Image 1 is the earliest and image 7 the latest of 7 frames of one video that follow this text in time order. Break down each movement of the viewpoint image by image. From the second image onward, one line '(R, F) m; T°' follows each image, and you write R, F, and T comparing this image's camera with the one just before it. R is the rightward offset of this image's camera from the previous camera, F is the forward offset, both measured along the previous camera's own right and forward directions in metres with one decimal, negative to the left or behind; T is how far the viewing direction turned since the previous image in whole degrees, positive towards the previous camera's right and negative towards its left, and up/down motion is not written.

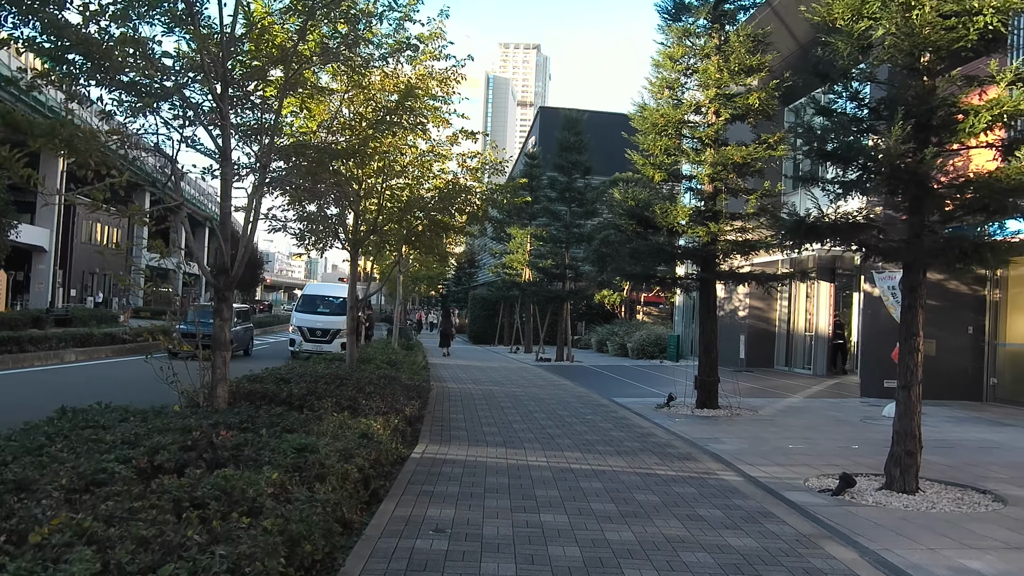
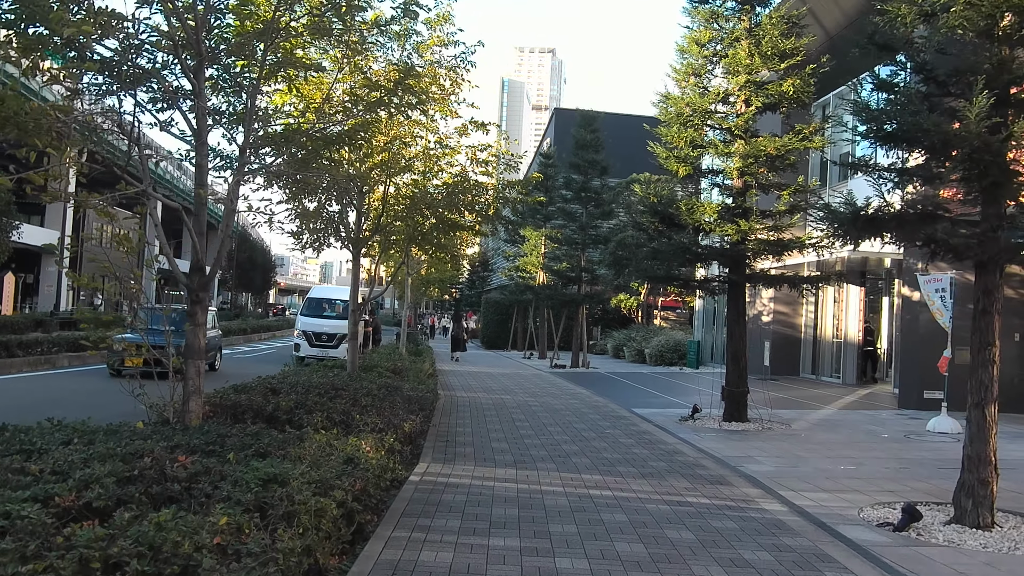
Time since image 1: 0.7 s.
(0.0, +0.8) m; -1°
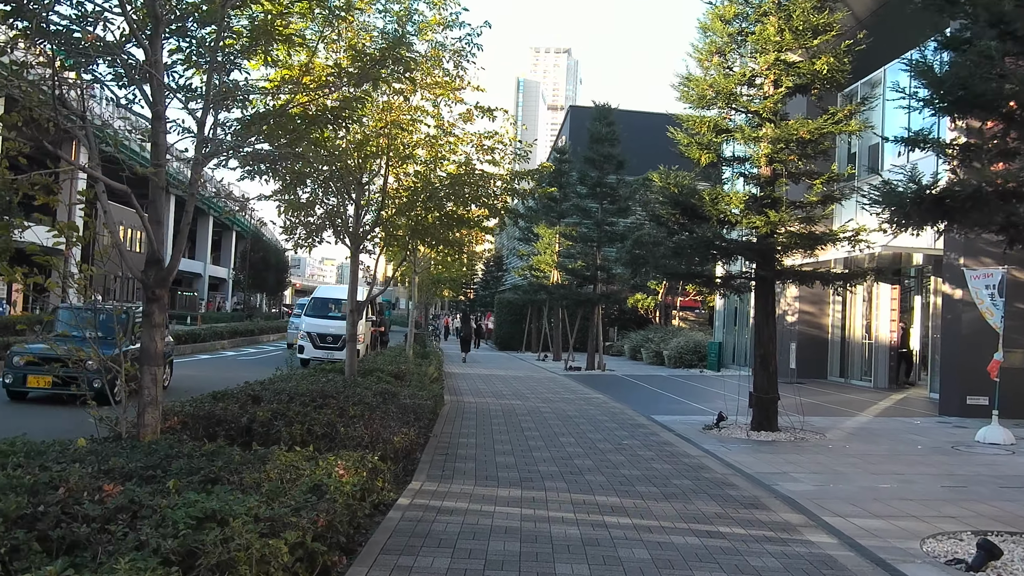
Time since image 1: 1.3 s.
(+0.1, +0.8) m; -1°
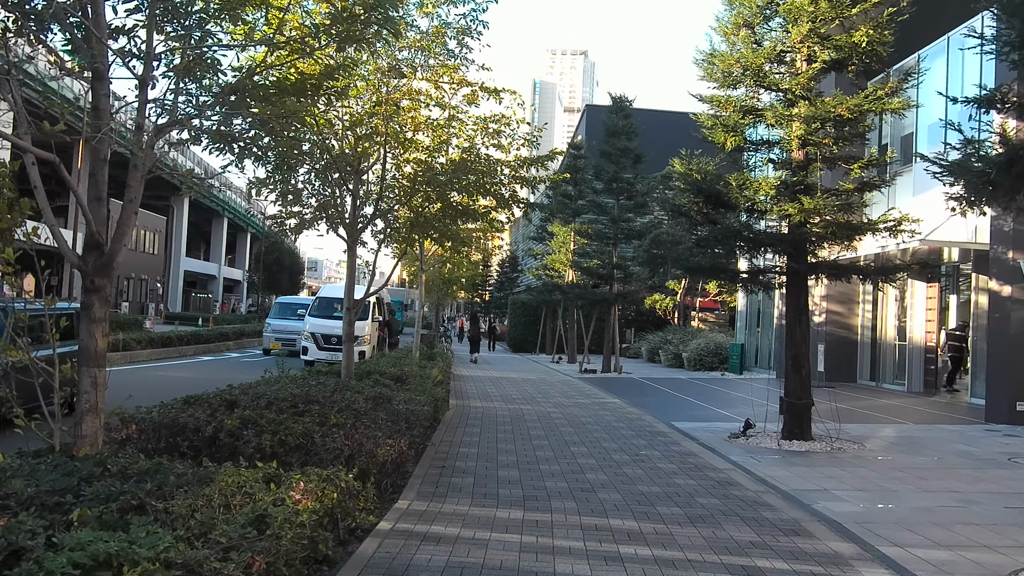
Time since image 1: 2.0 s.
(+0.1, +0.8) m; -1°
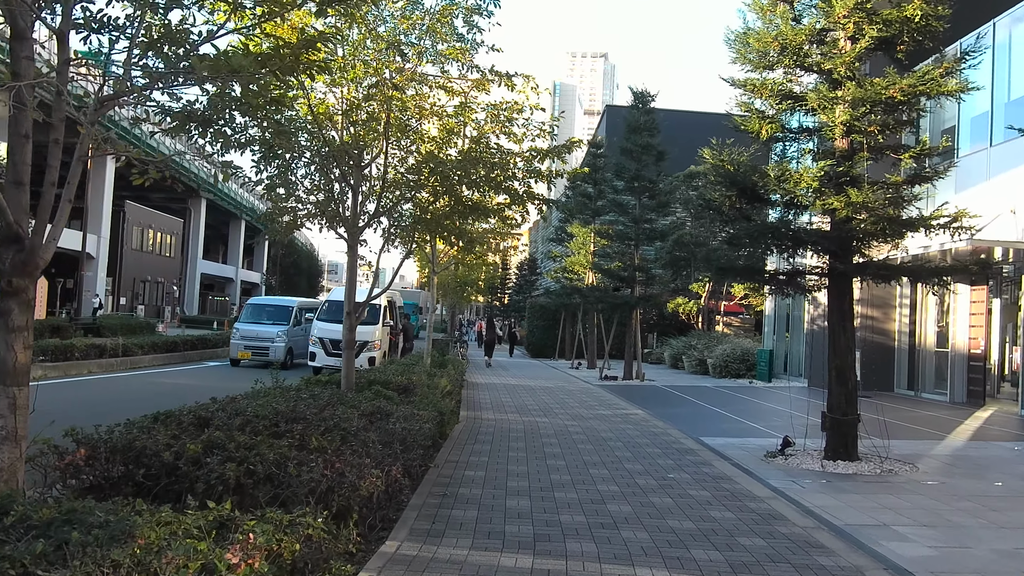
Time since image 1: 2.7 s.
(+0.1, +0.8) m; -2°
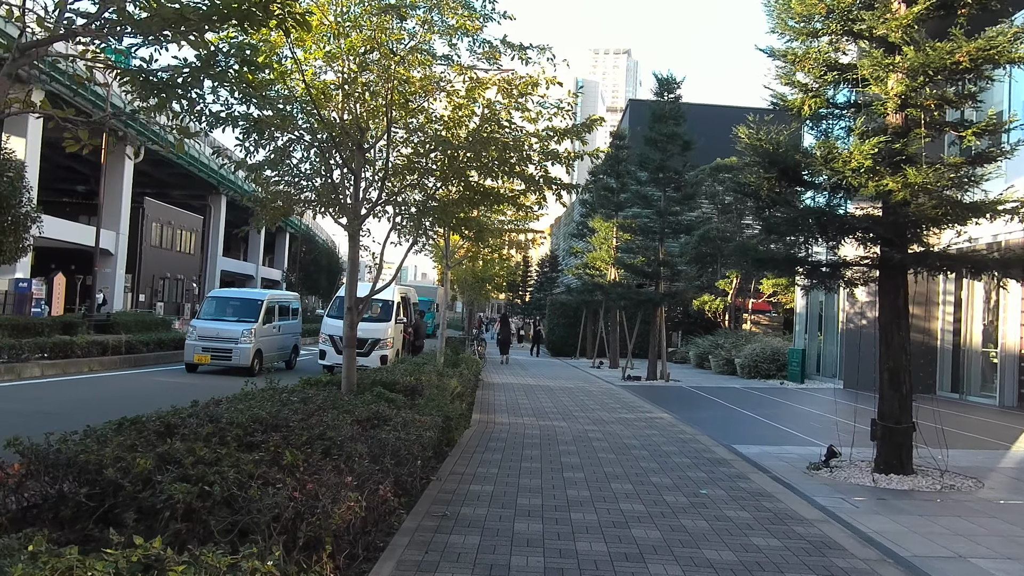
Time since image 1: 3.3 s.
(+0.1, +0.8) m; -2°
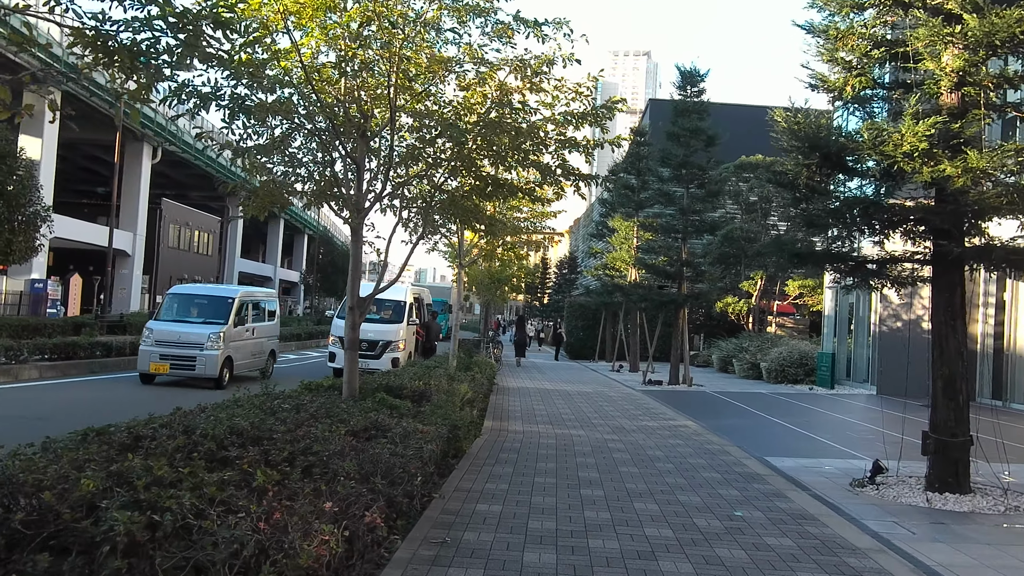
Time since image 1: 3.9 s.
(+0.1, +0.6) m; -2°
